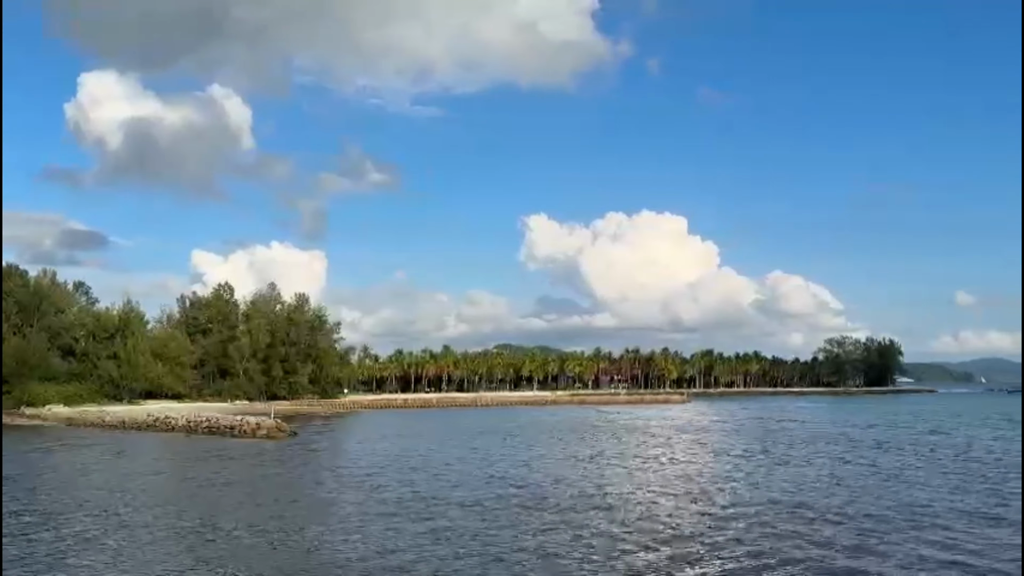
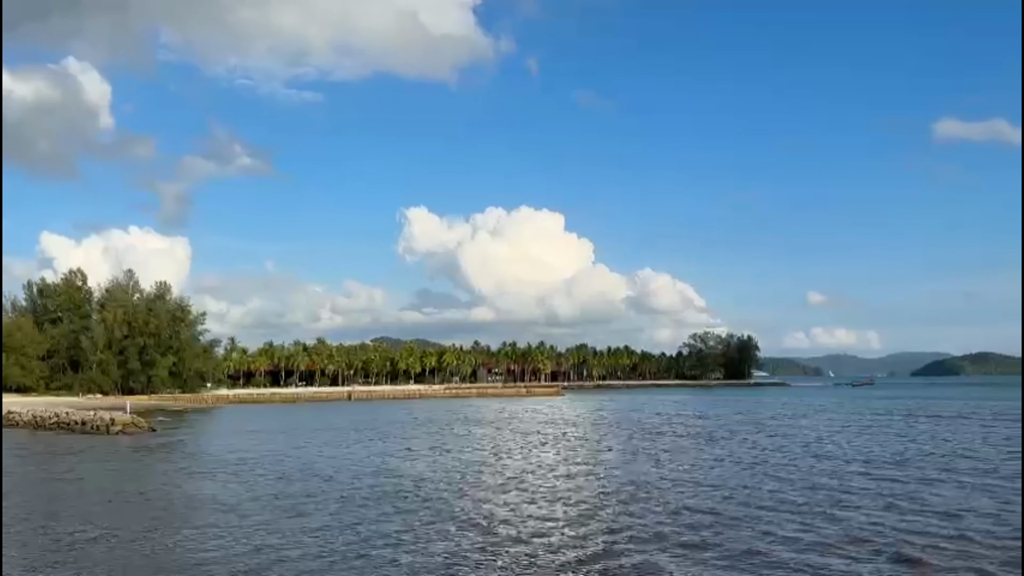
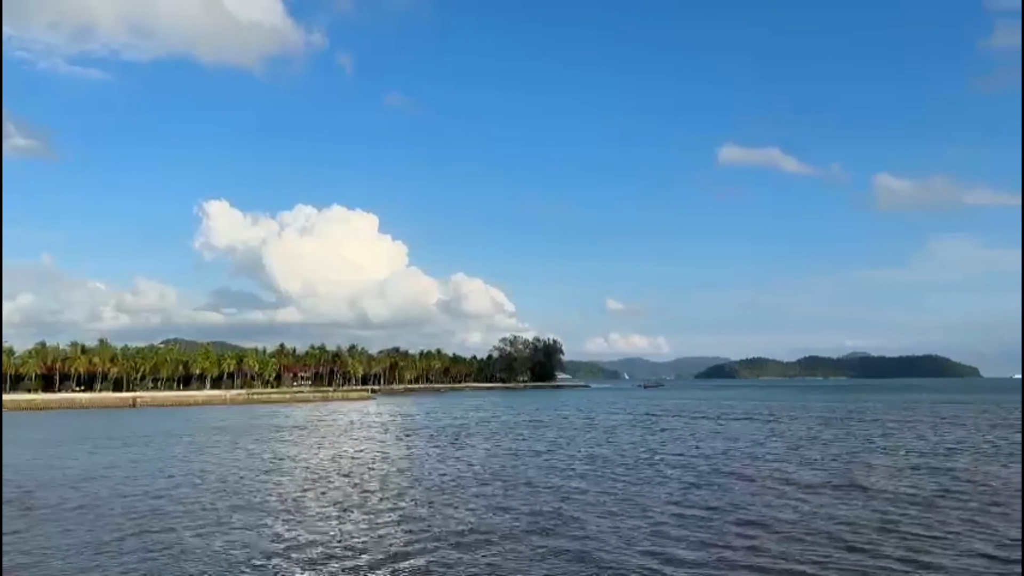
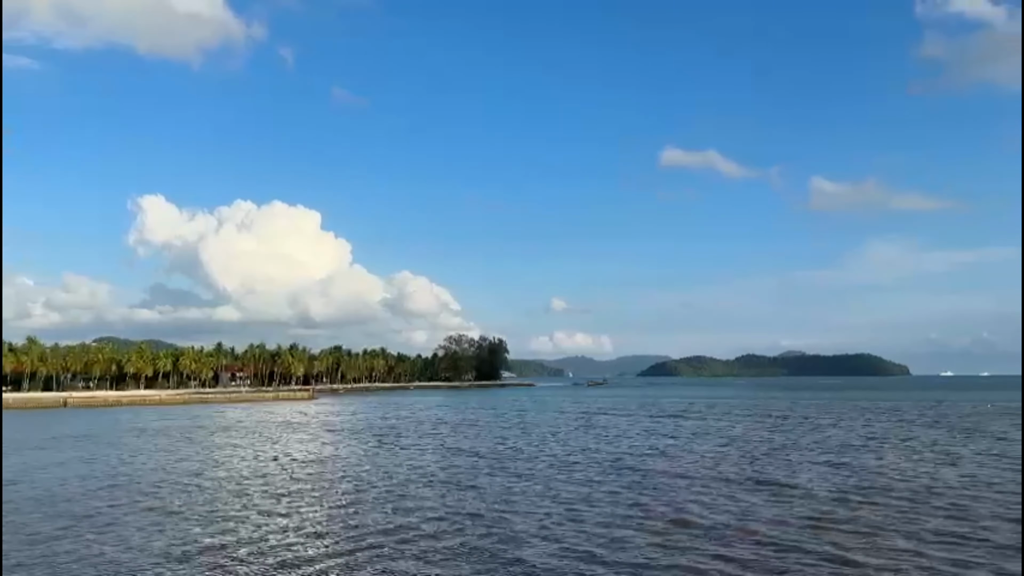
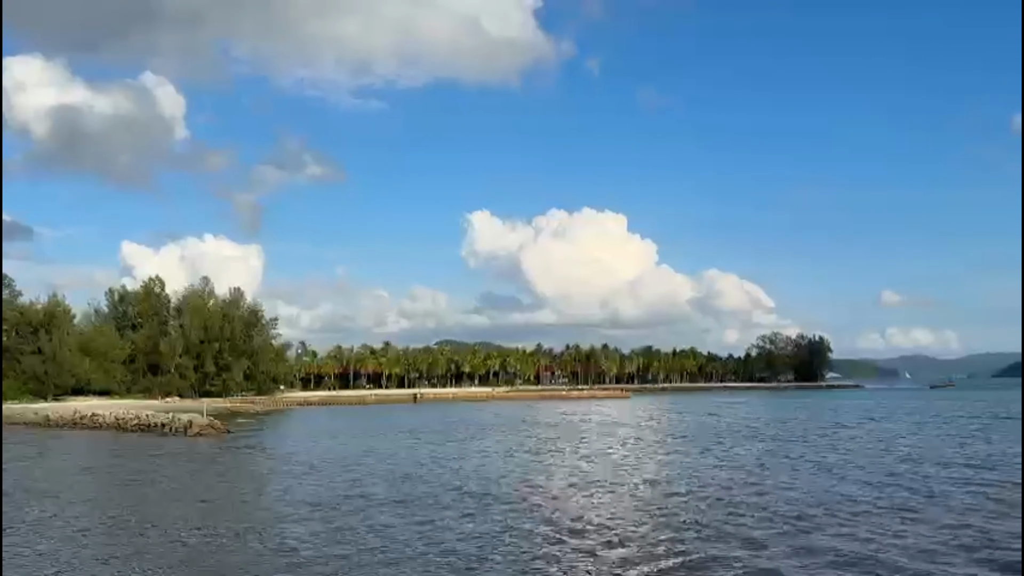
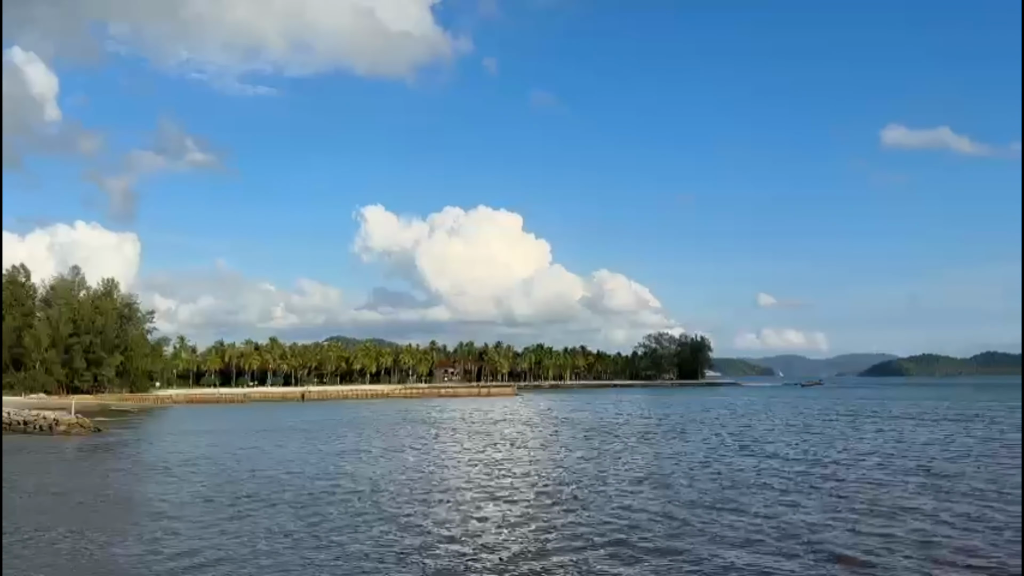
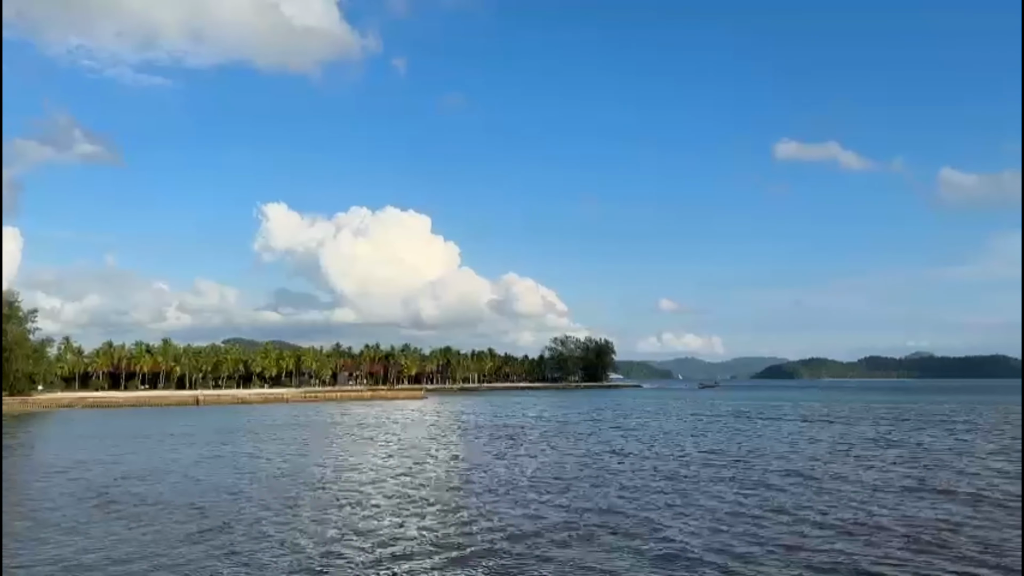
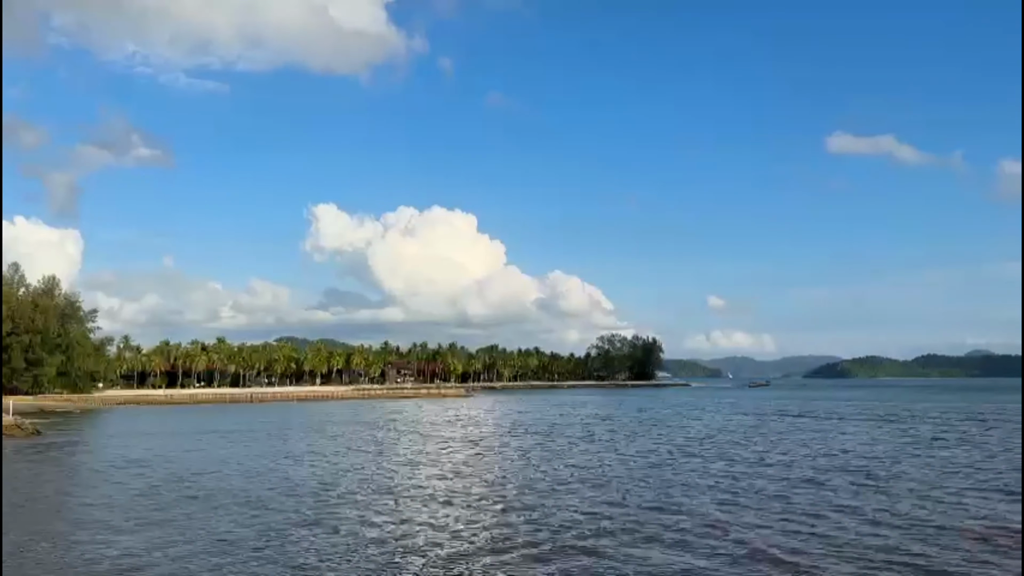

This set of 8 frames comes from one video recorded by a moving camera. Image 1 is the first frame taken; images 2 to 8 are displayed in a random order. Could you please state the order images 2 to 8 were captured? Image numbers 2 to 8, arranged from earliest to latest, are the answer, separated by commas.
5, 2, 6, 8, 7, 3, 4
